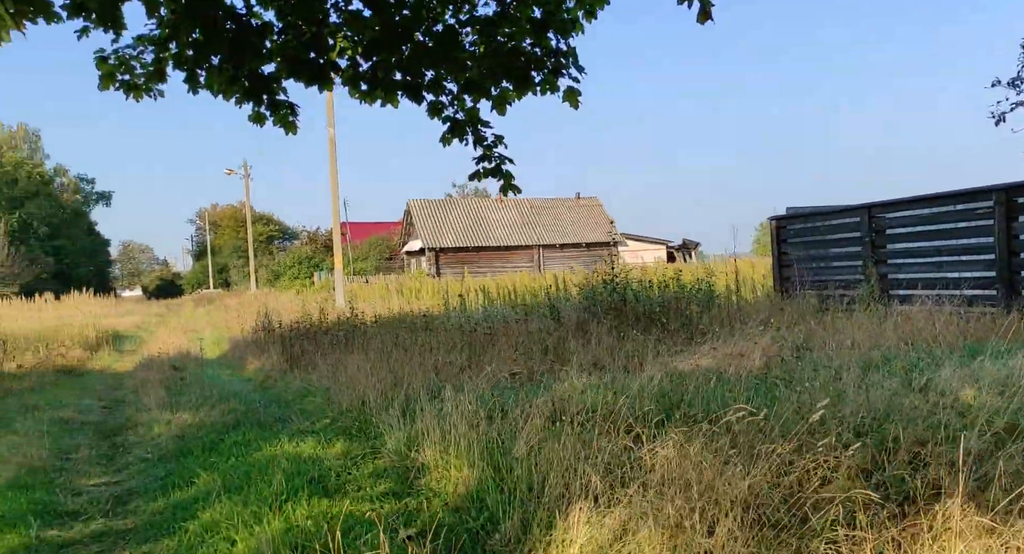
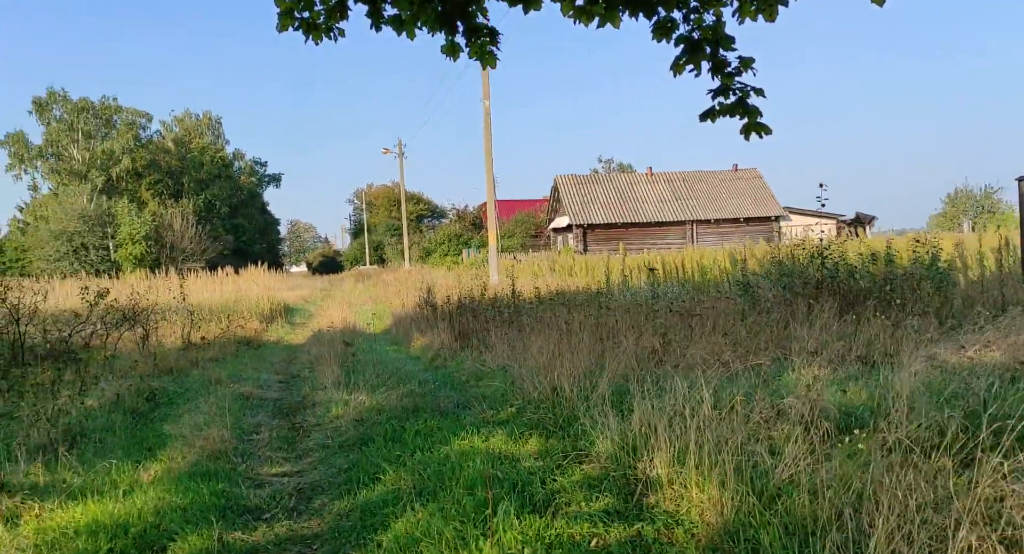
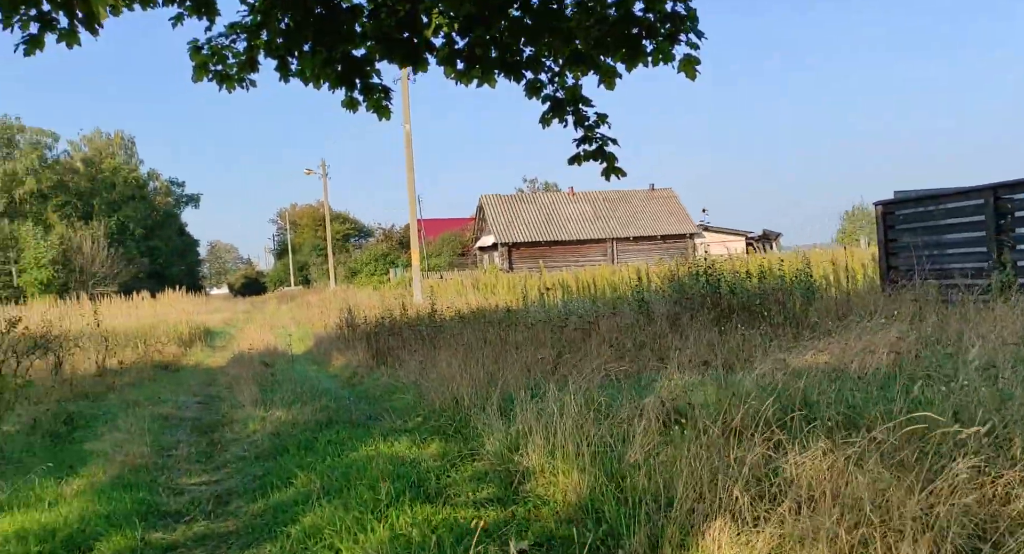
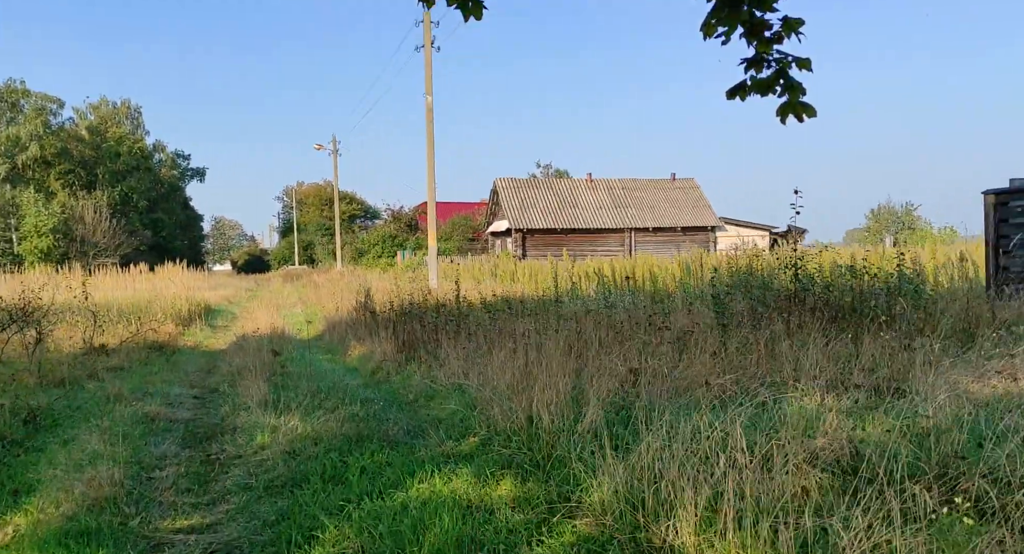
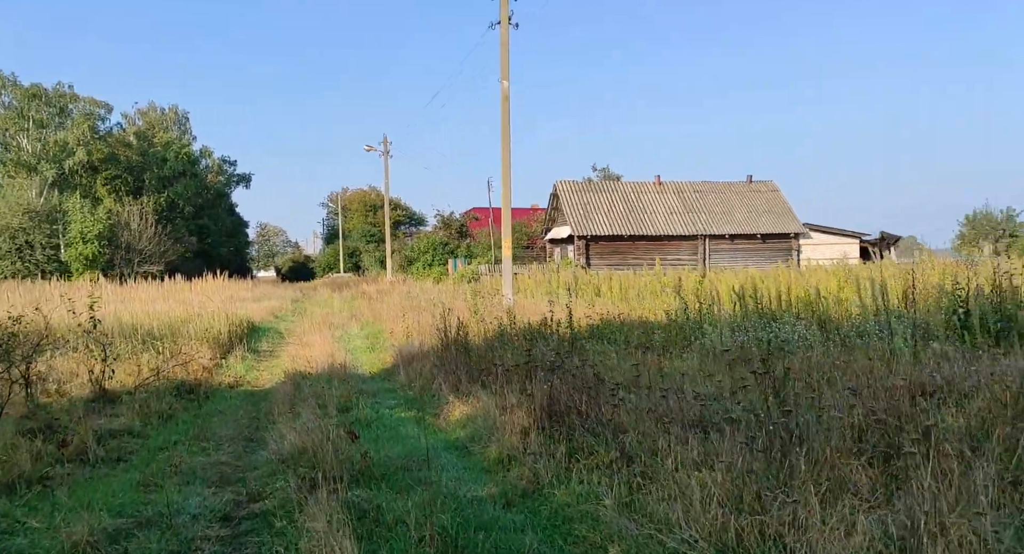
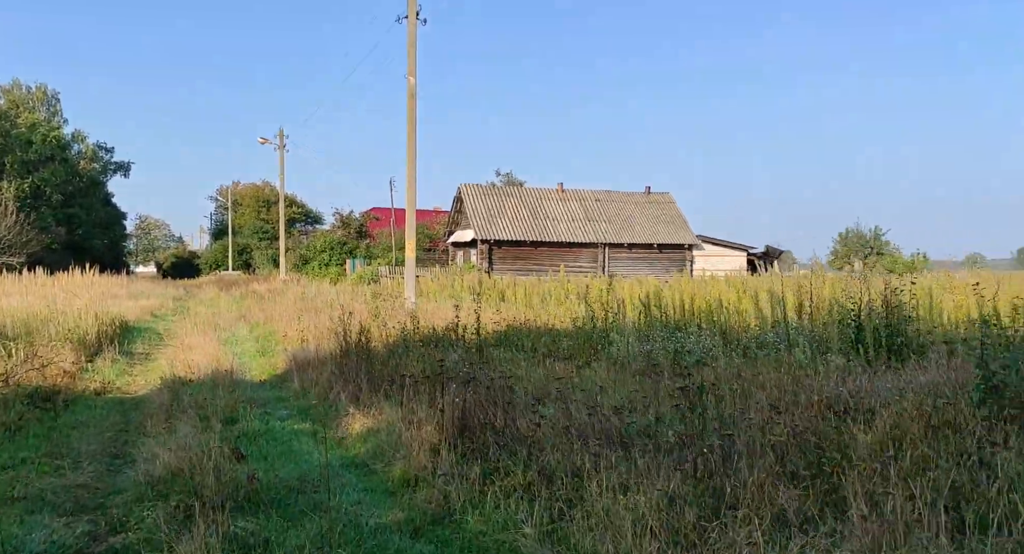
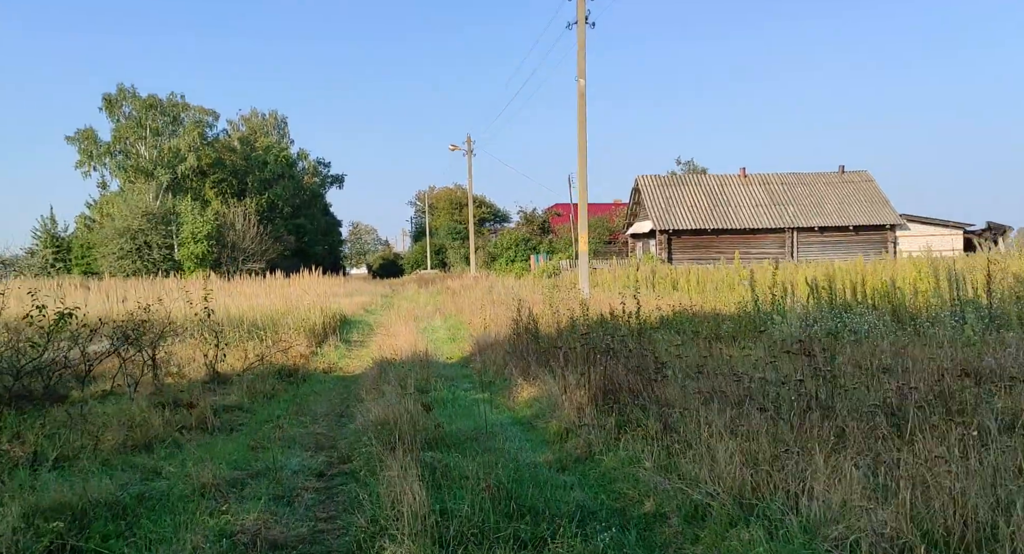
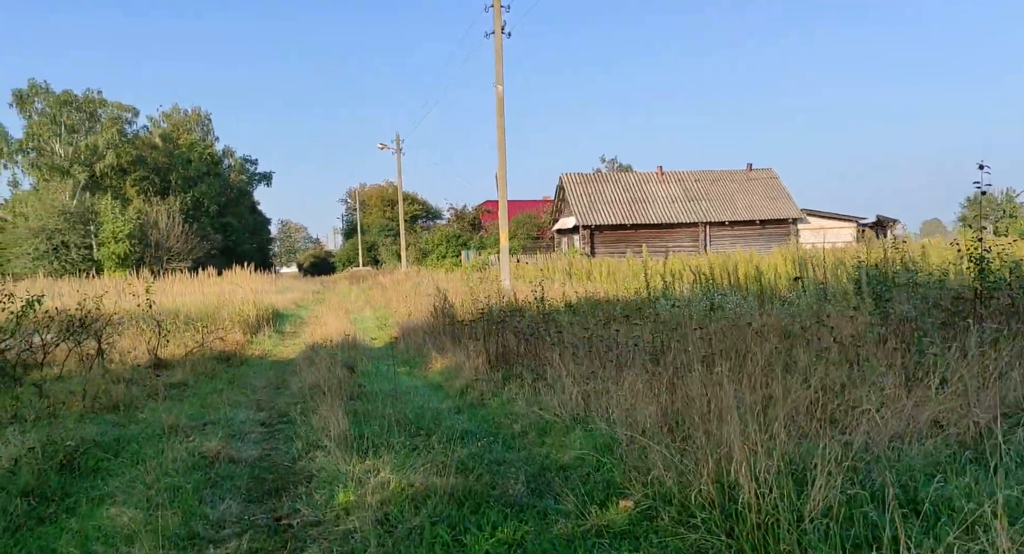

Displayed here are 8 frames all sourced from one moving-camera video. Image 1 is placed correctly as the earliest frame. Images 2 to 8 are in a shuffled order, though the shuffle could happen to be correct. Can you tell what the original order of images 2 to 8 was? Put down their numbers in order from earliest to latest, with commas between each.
3, 2, 4, 8, 7, 5, 6
